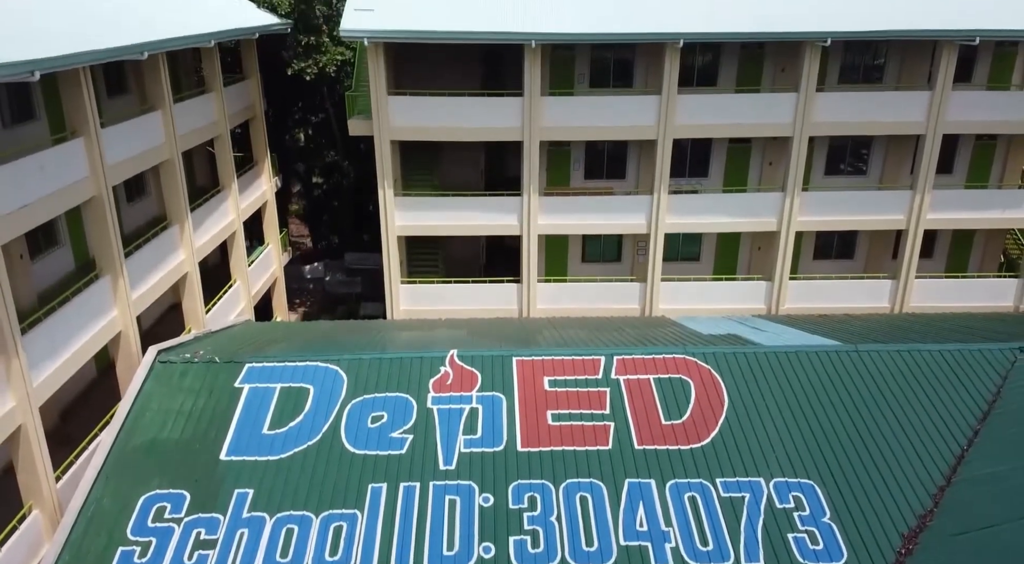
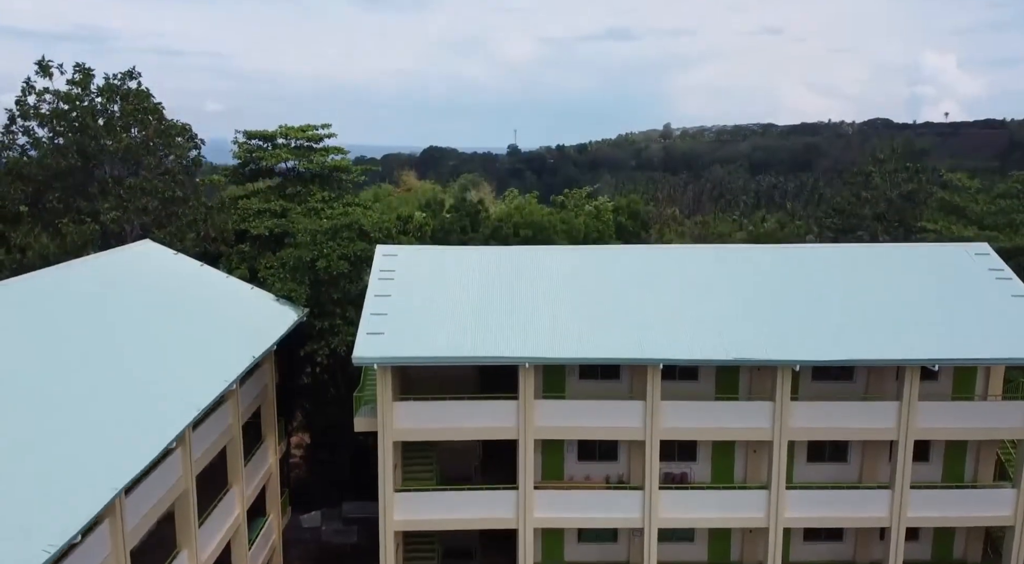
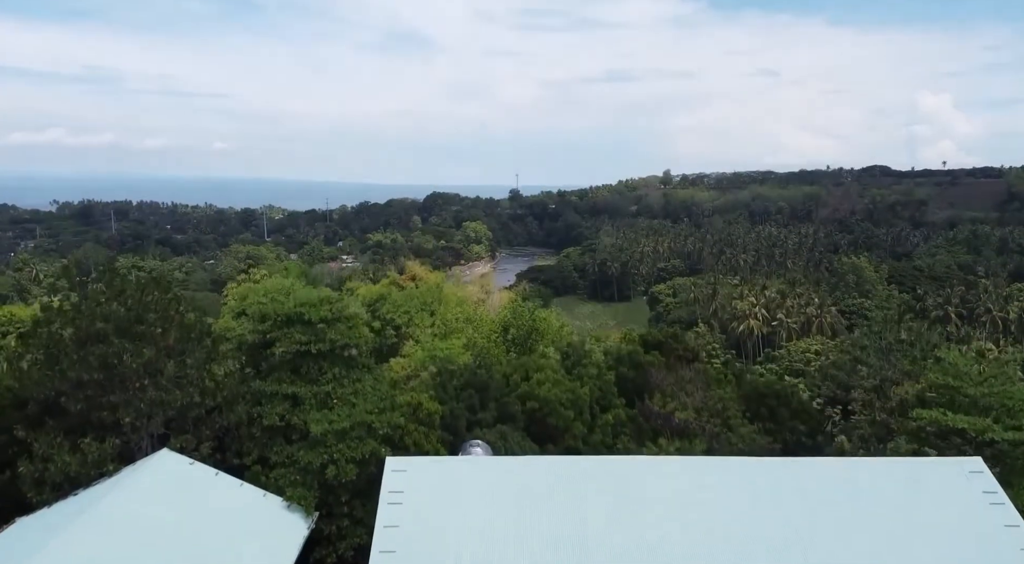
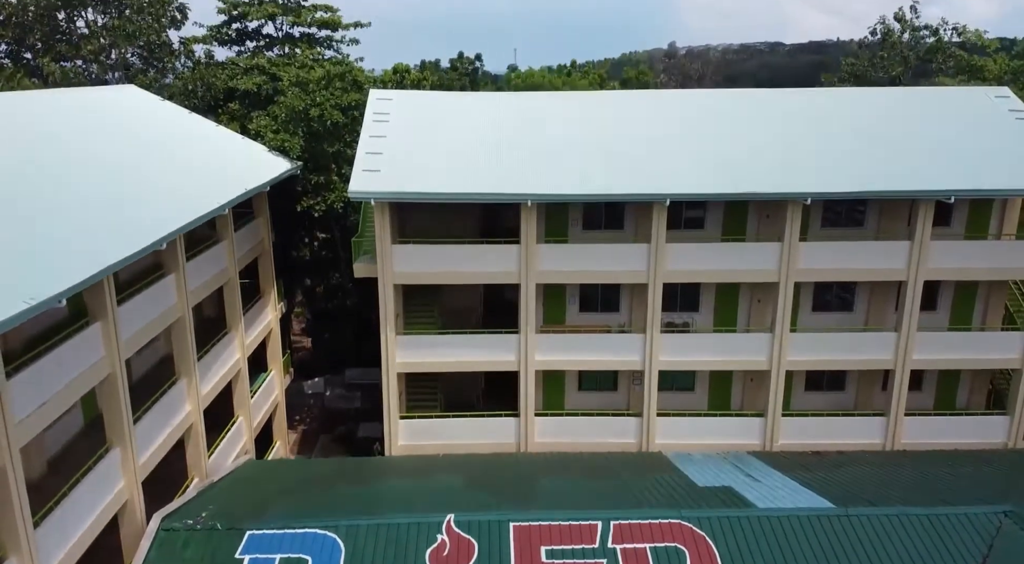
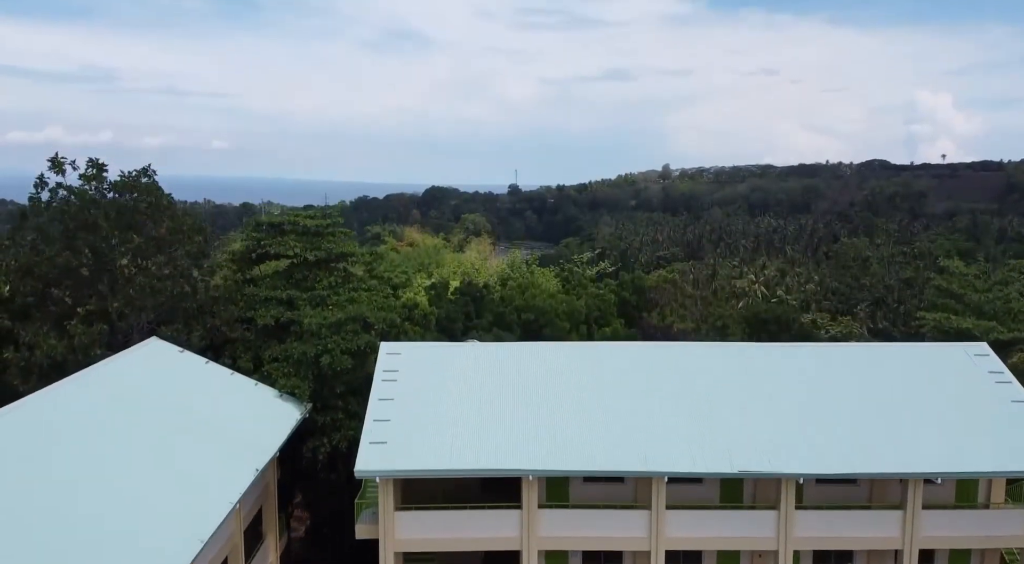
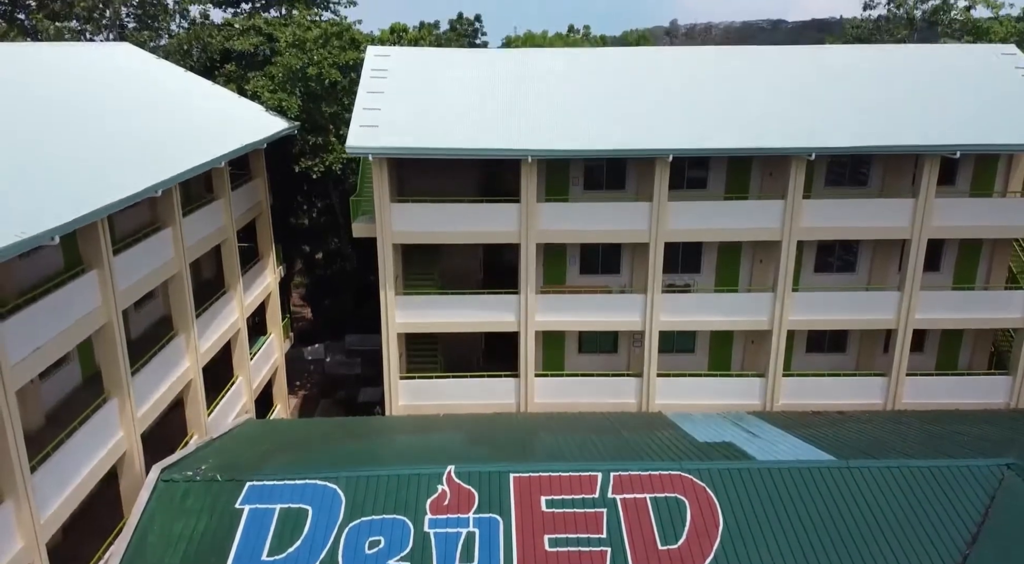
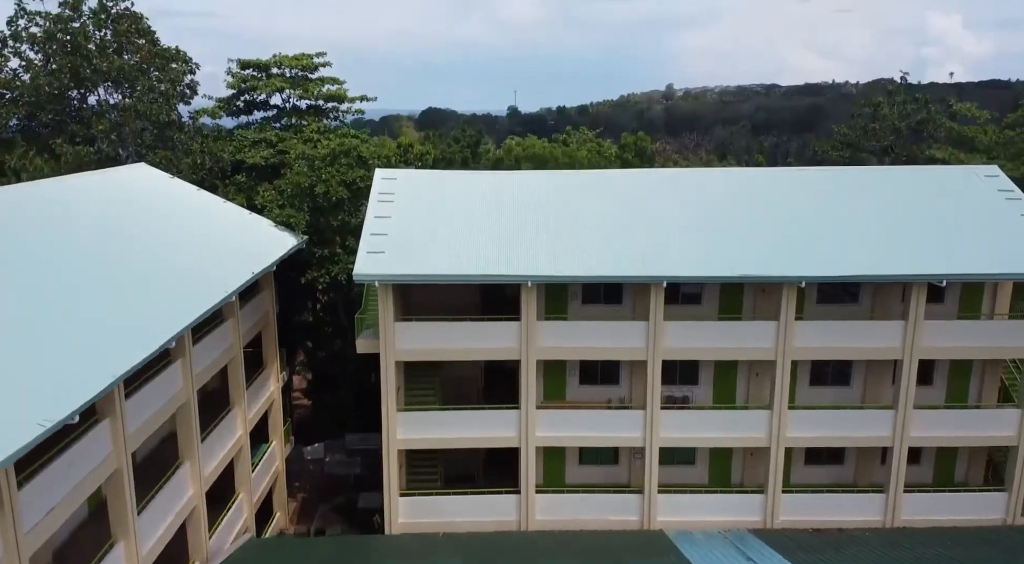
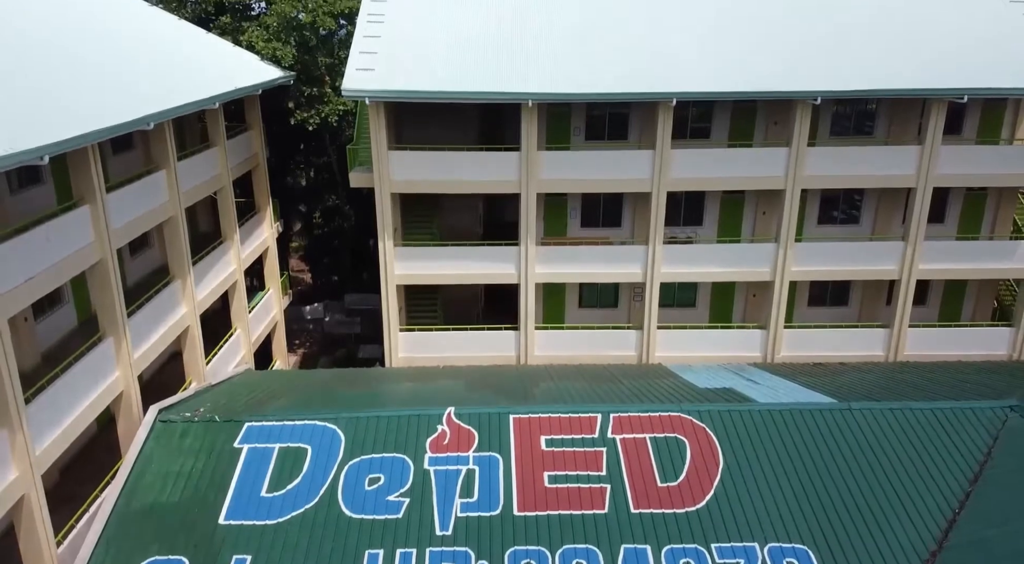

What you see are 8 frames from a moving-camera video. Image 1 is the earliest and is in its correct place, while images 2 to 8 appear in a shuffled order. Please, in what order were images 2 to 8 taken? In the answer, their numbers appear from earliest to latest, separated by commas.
8, 6, 4, 7, 2, 5, 3
